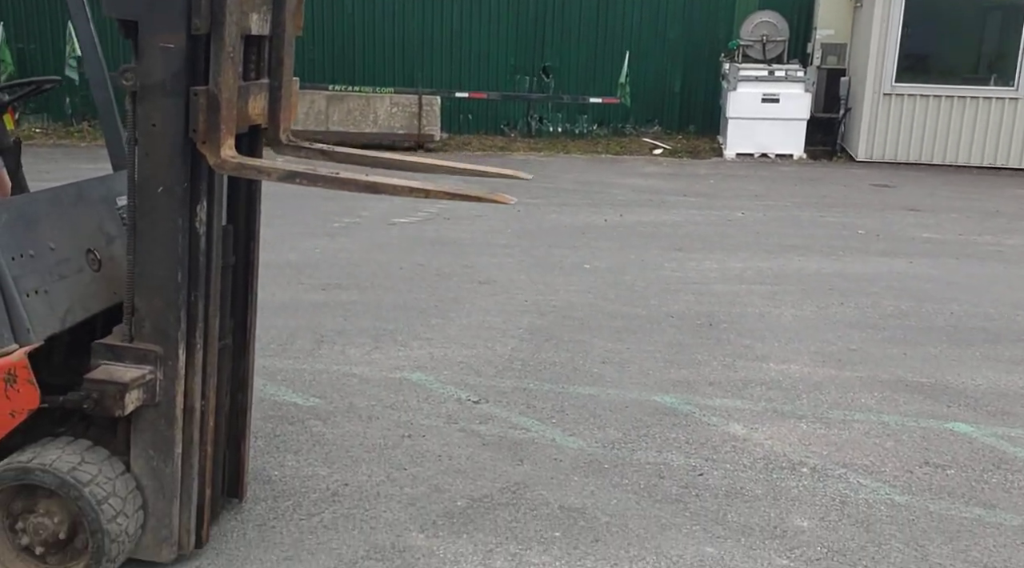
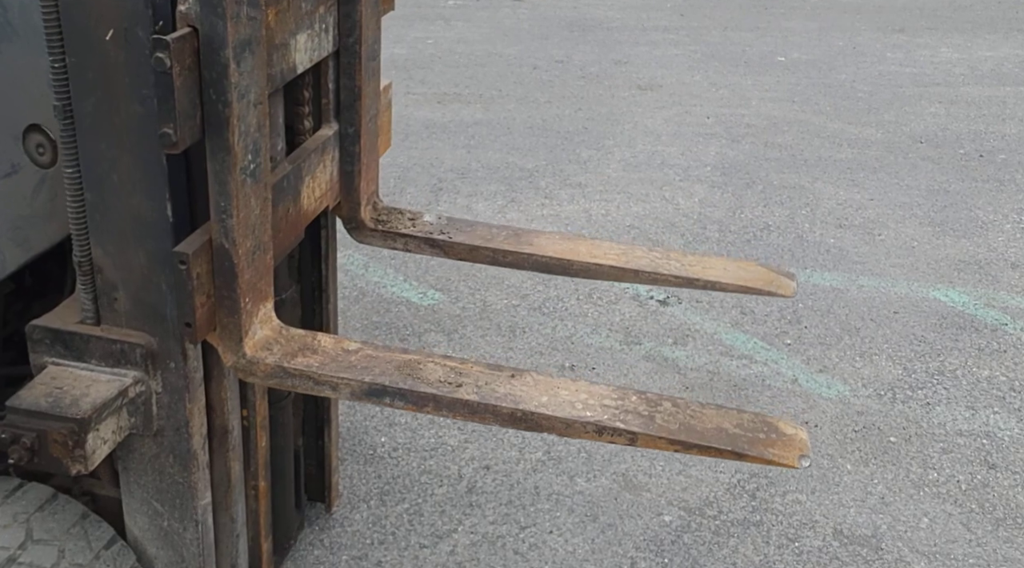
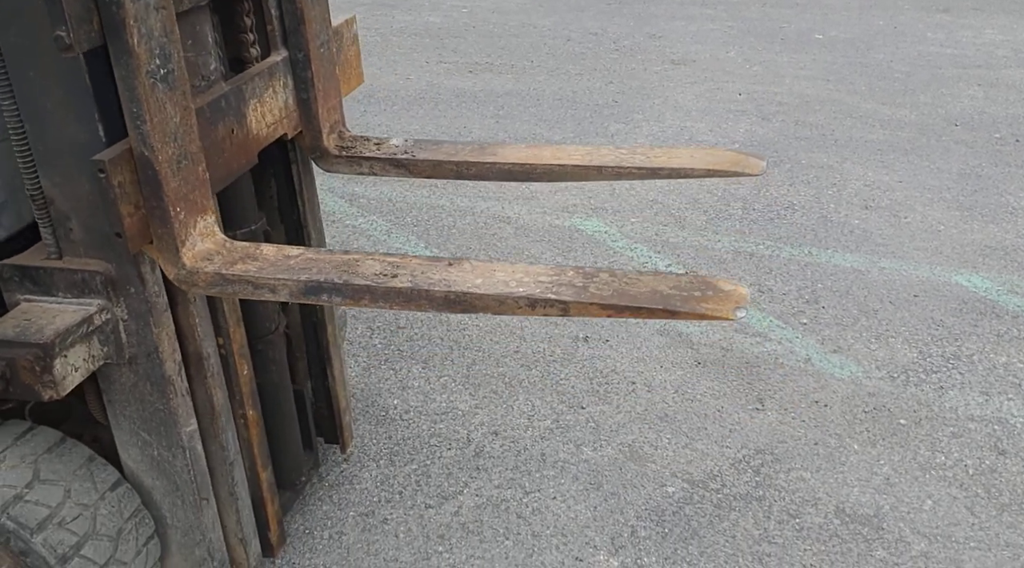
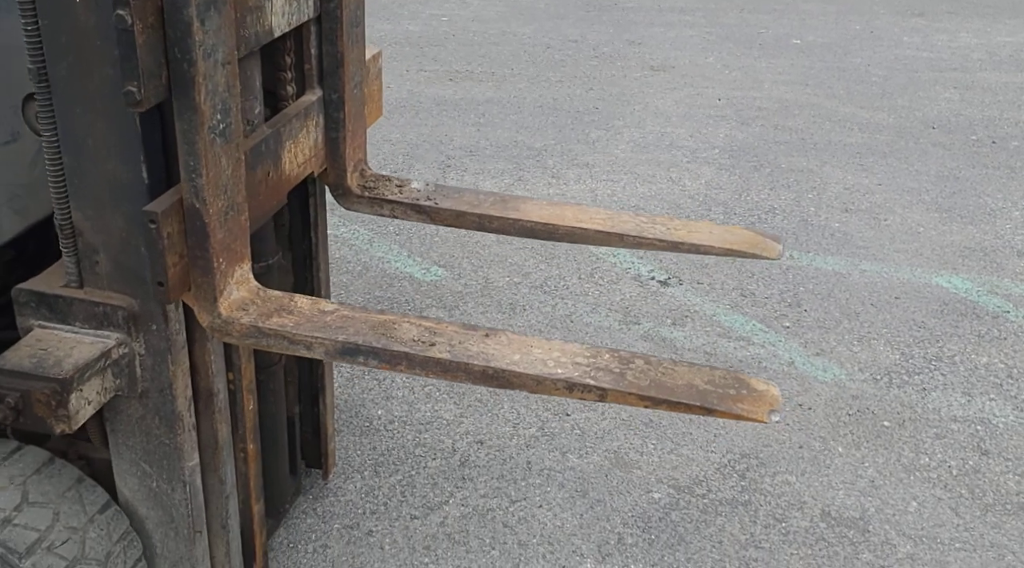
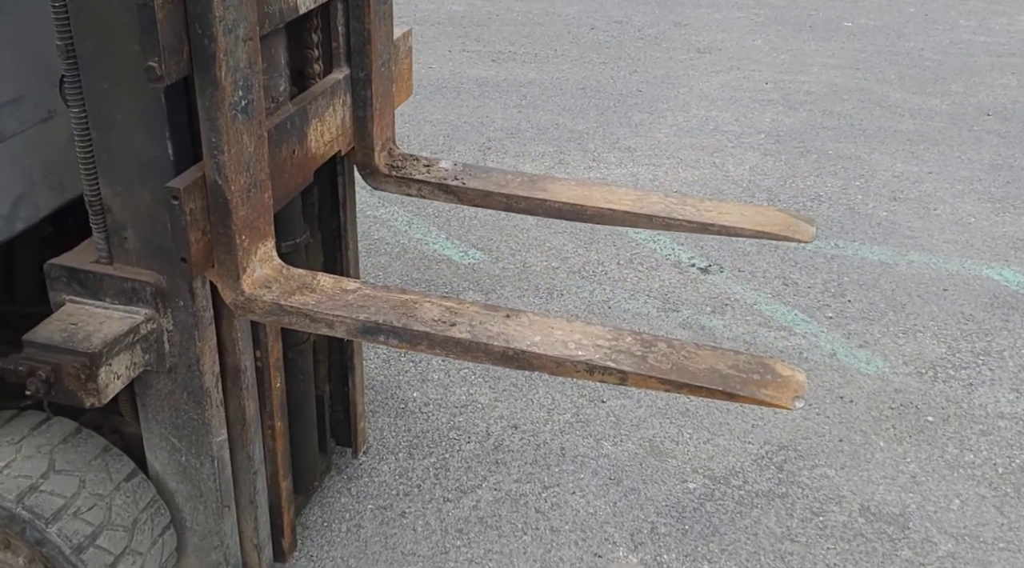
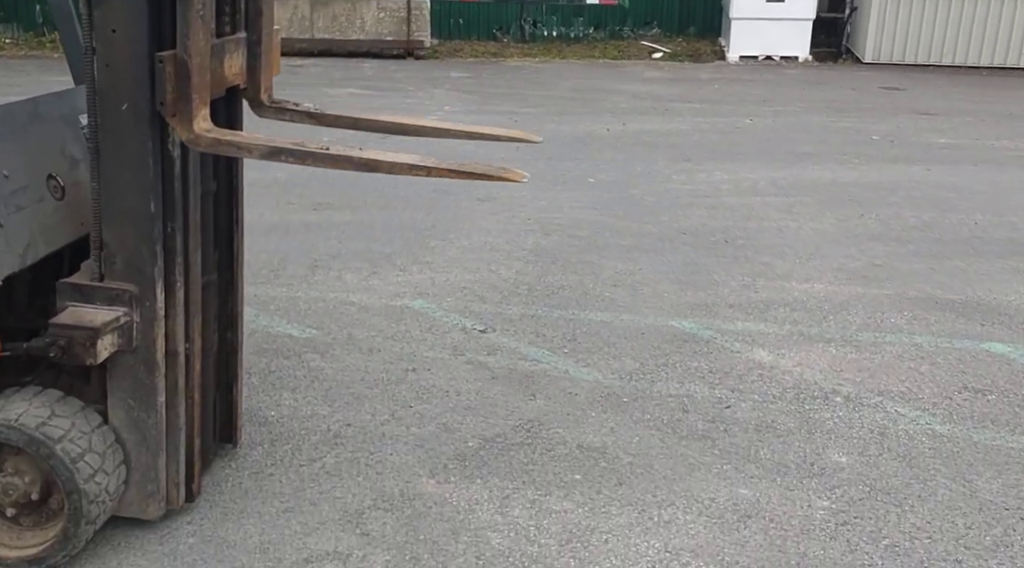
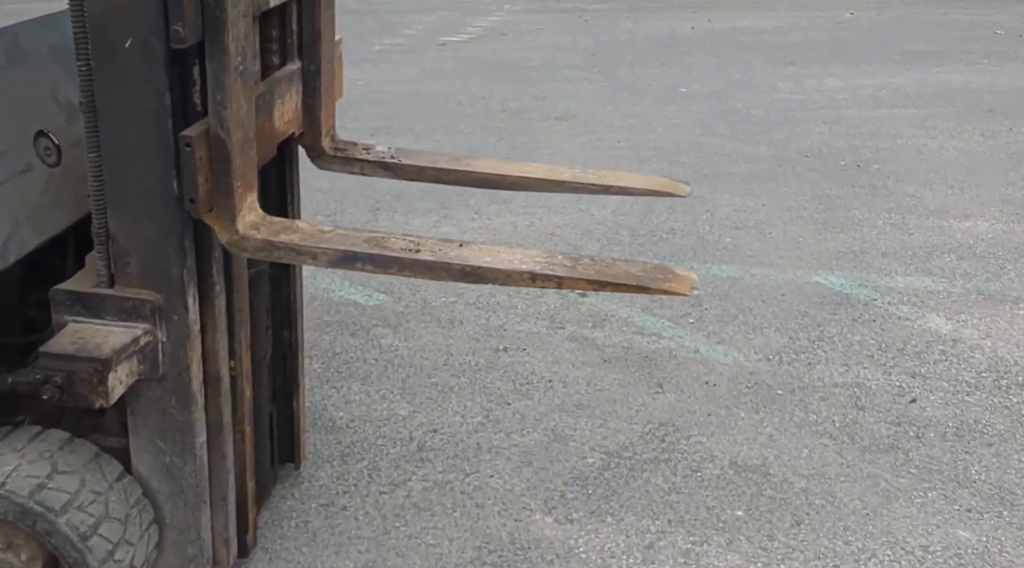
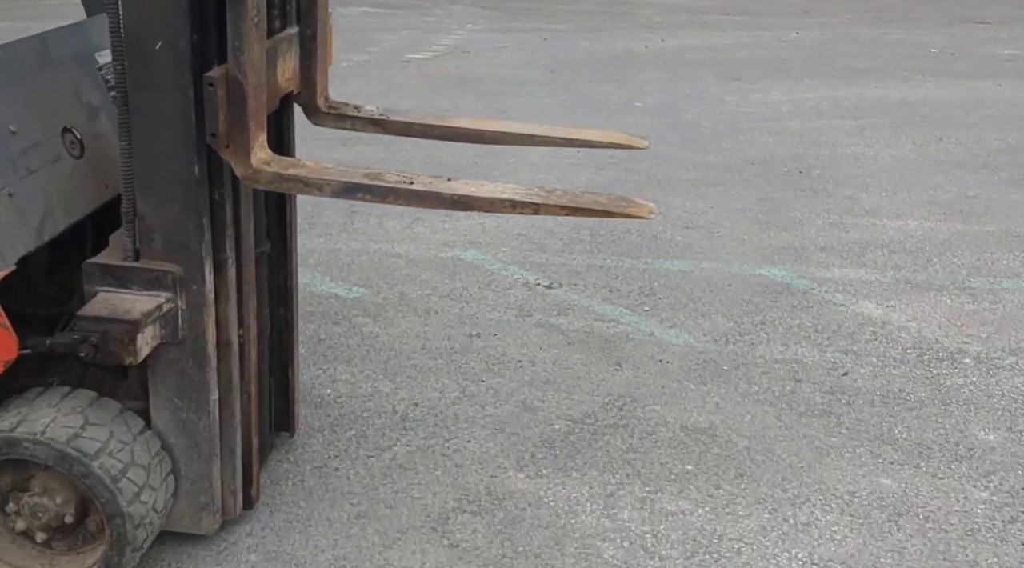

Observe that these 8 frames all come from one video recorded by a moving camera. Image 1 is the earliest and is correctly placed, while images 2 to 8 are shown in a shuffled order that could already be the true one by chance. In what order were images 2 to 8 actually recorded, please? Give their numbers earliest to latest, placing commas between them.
6, 8, 7, 2, 4, 3, 5
